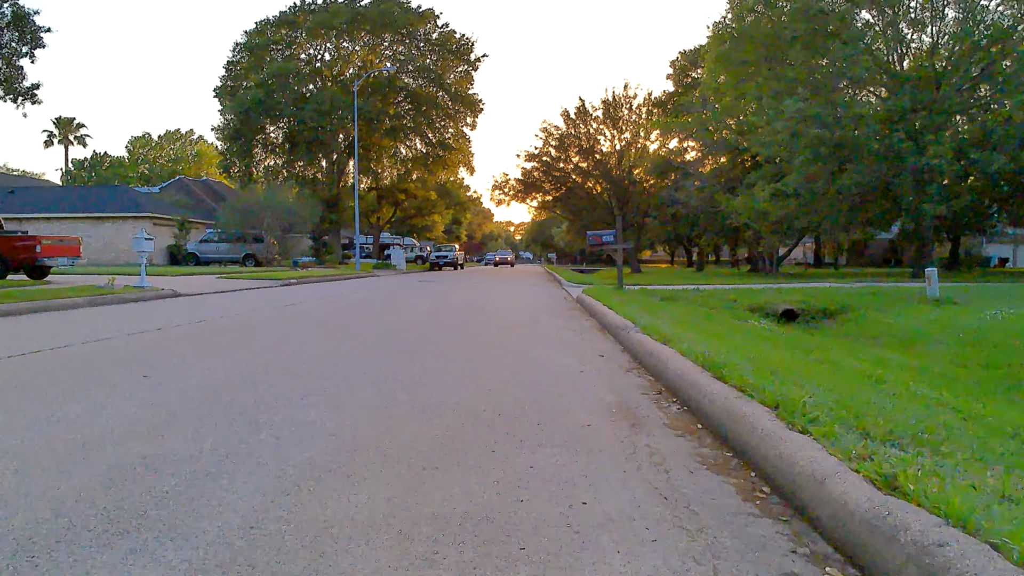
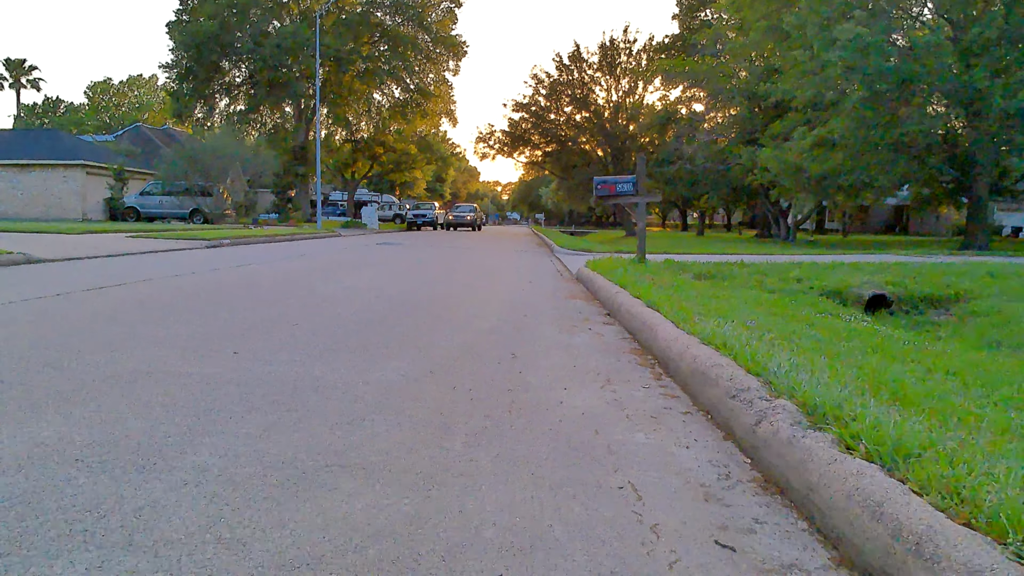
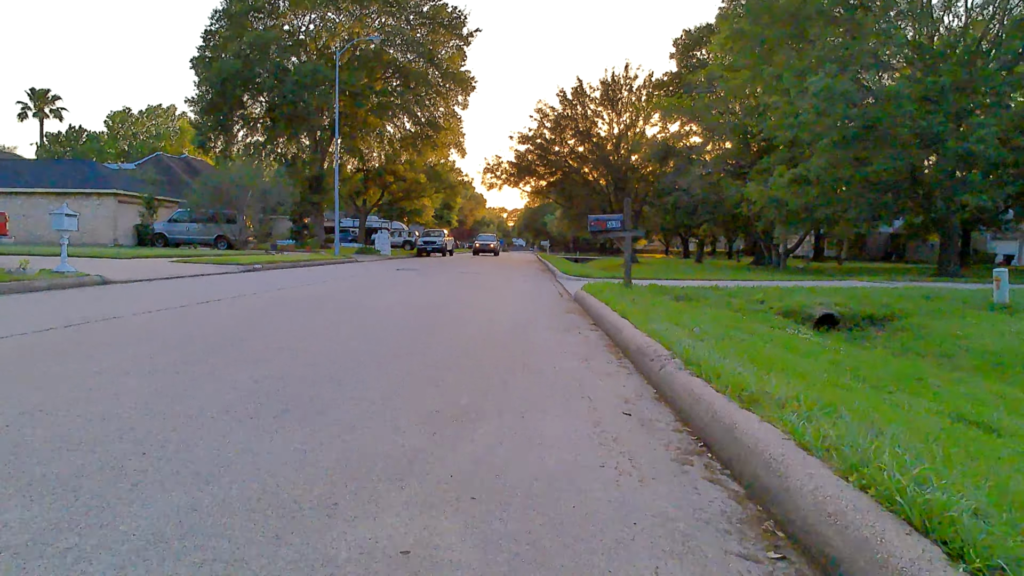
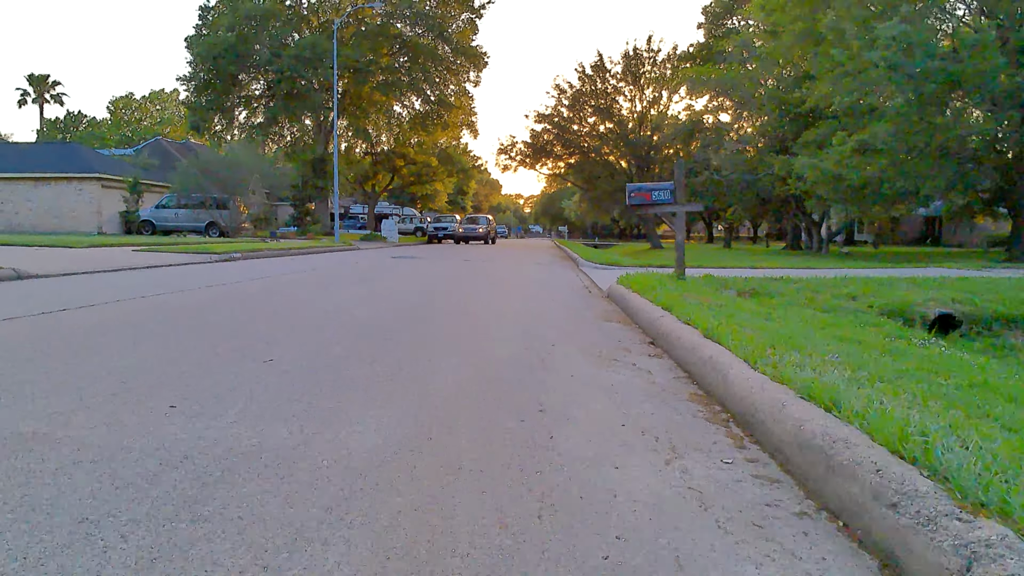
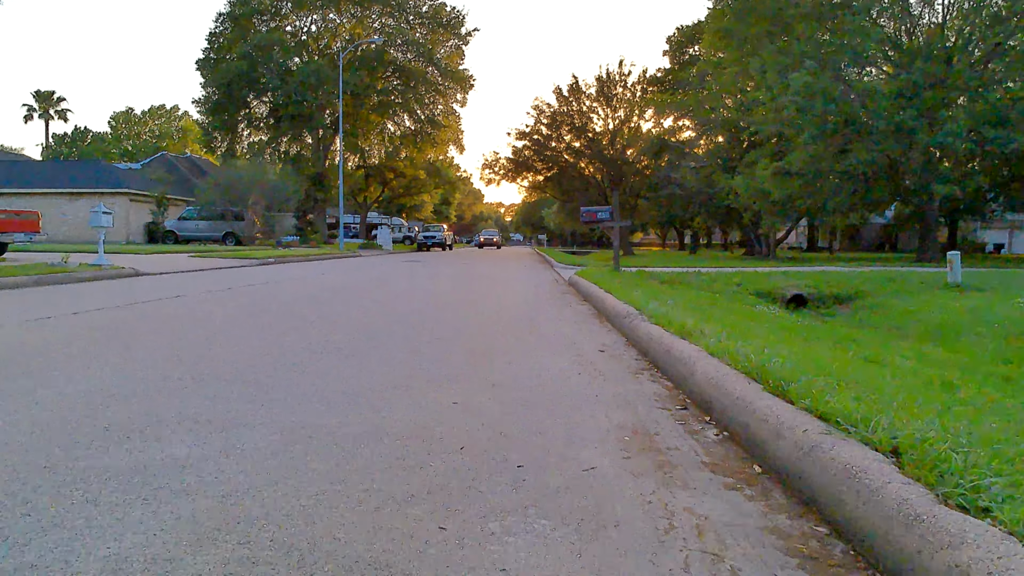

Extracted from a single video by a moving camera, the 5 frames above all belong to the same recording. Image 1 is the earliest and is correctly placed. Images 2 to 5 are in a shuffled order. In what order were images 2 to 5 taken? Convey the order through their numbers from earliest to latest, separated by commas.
5, 3, 2, 4
